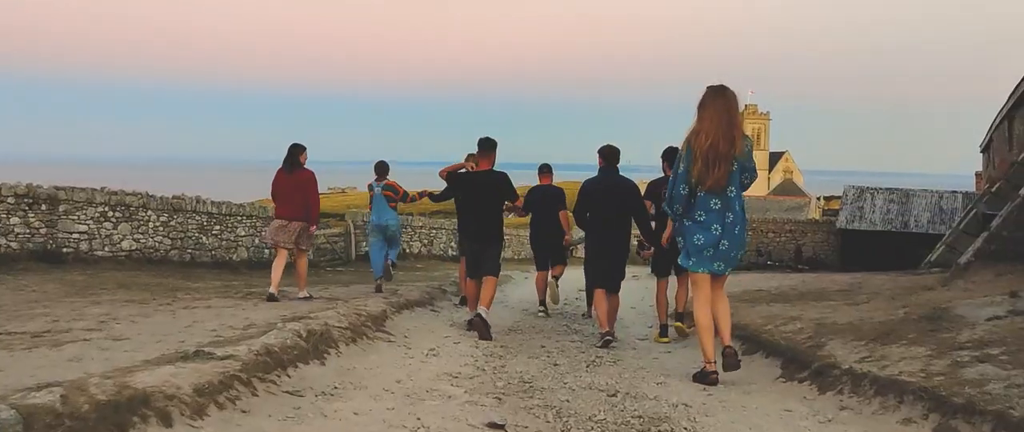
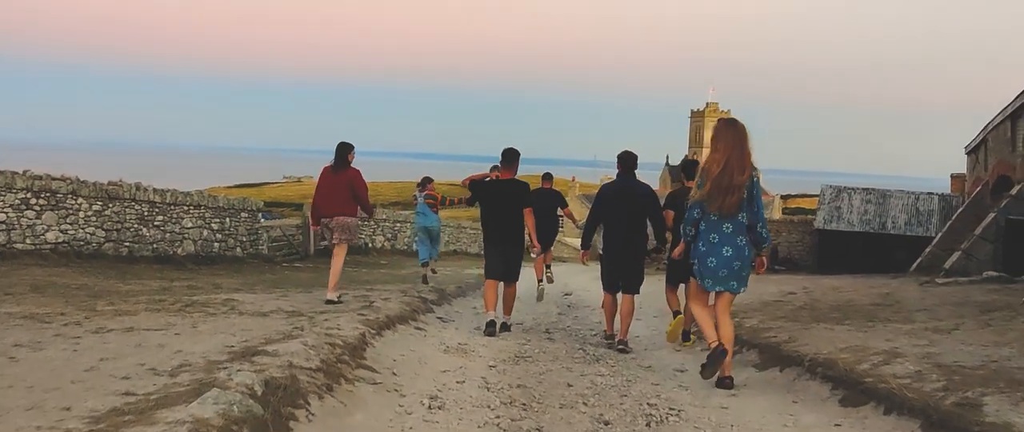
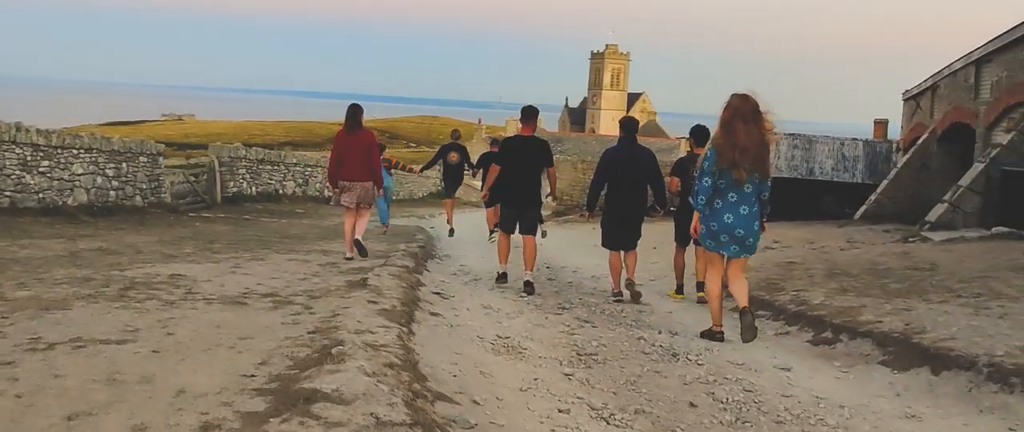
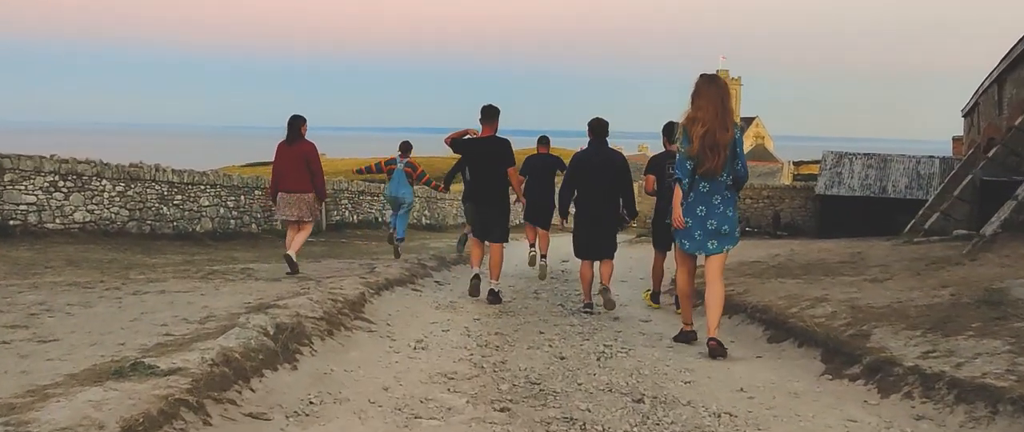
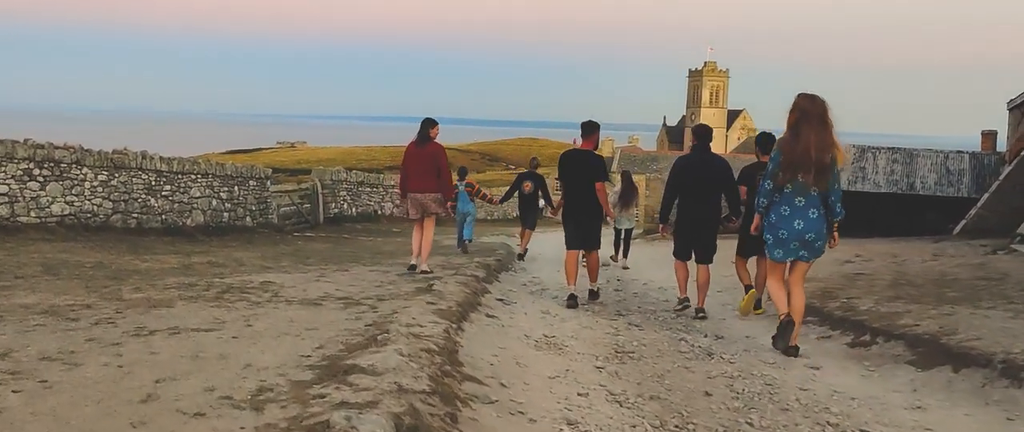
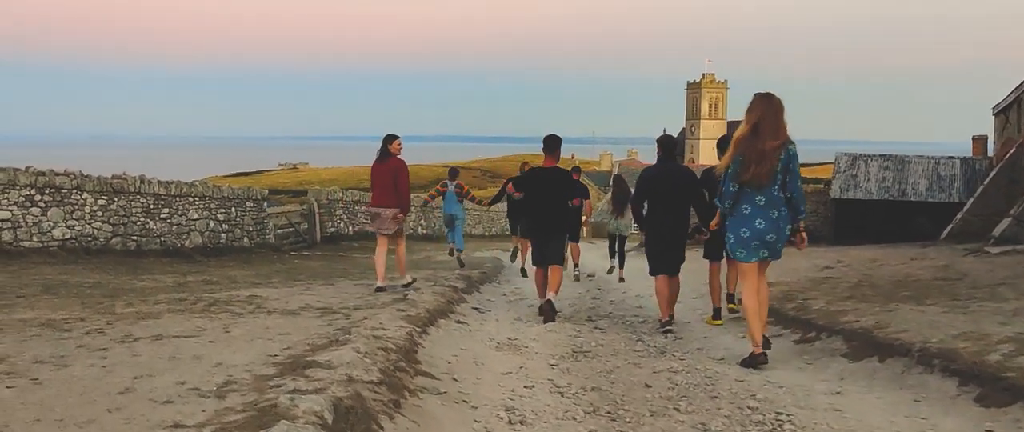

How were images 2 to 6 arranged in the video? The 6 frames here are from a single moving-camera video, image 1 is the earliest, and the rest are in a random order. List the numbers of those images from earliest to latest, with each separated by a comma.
4, 2, 6, 5, 3
